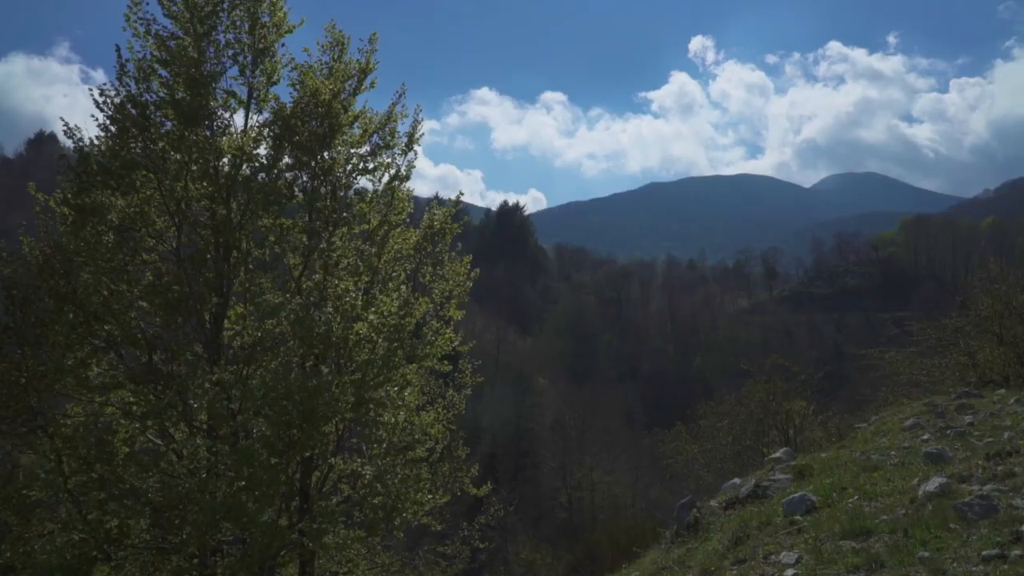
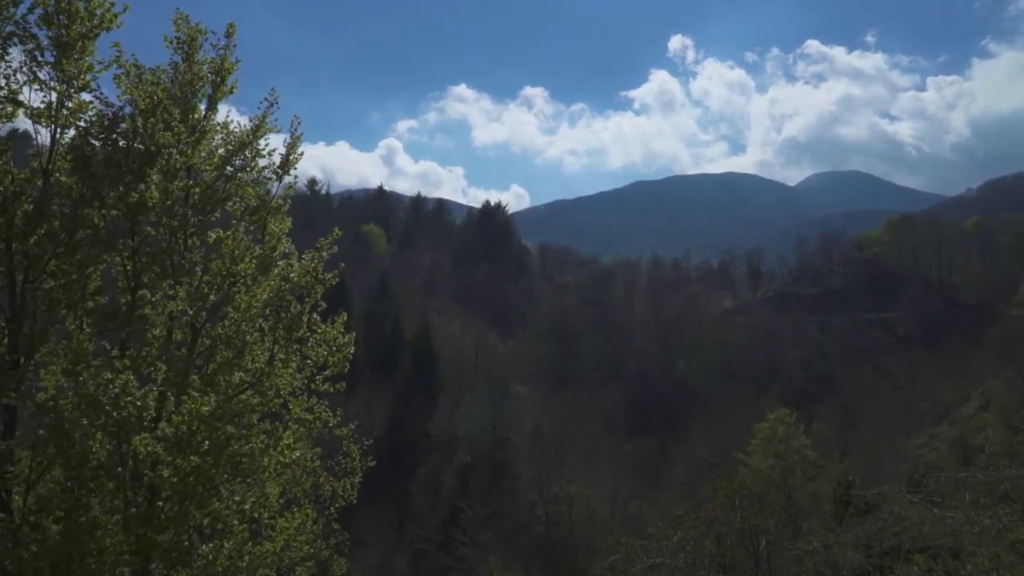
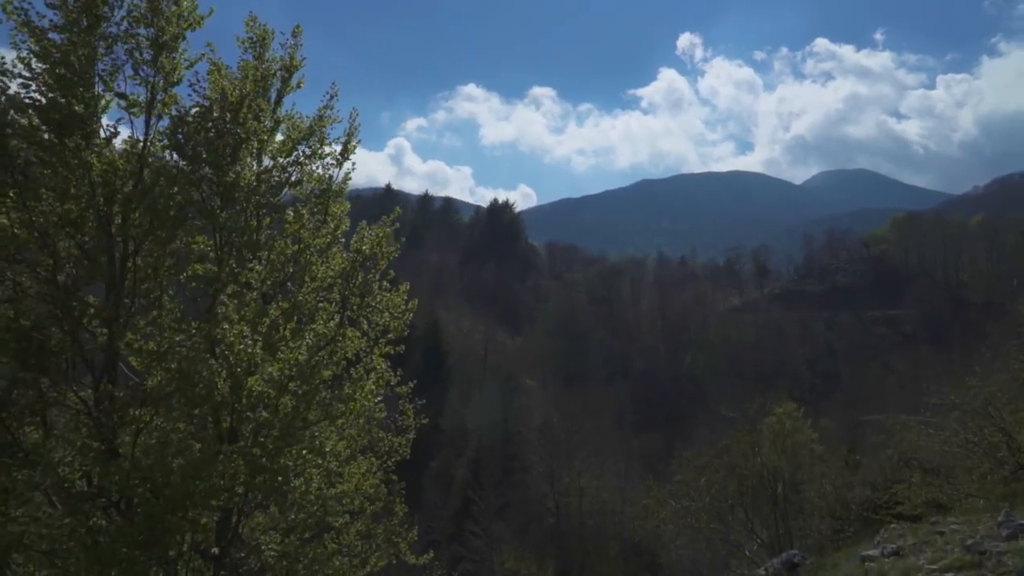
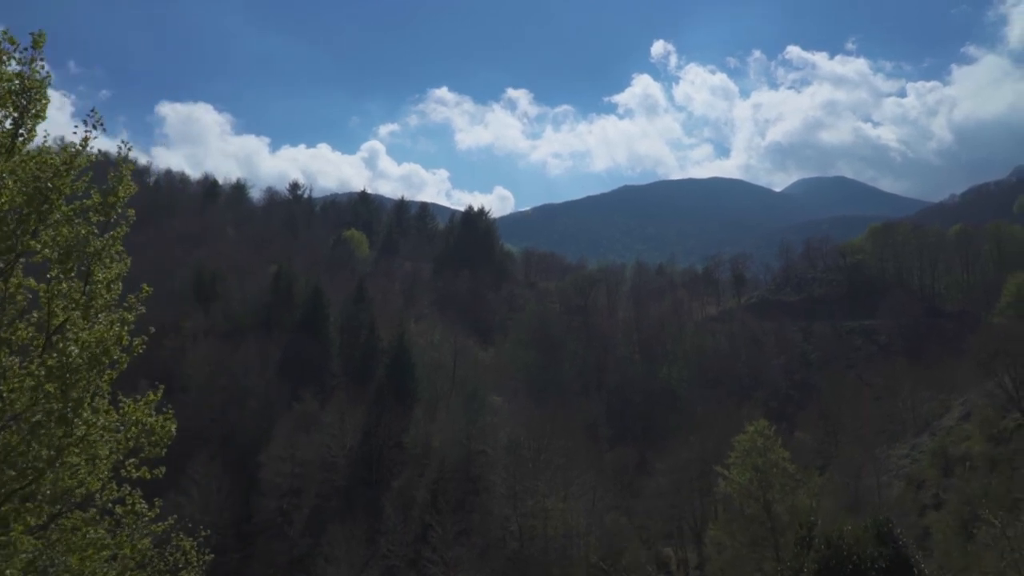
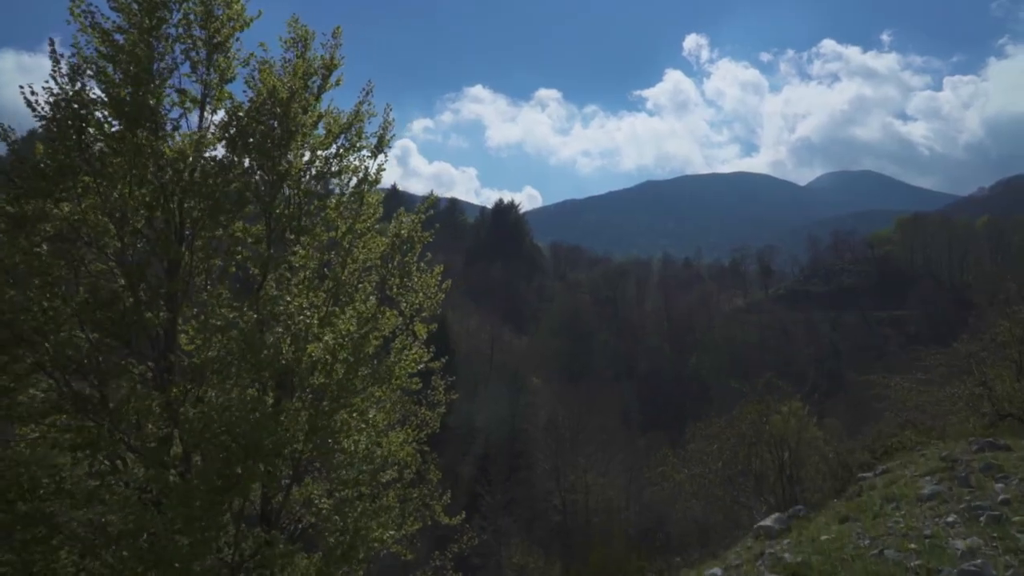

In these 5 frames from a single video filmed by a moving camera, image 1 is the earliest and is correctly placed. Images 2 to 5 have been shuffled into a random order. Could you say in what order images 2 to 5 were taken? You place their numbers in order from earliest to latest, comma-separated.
5, 3, 2, 4
